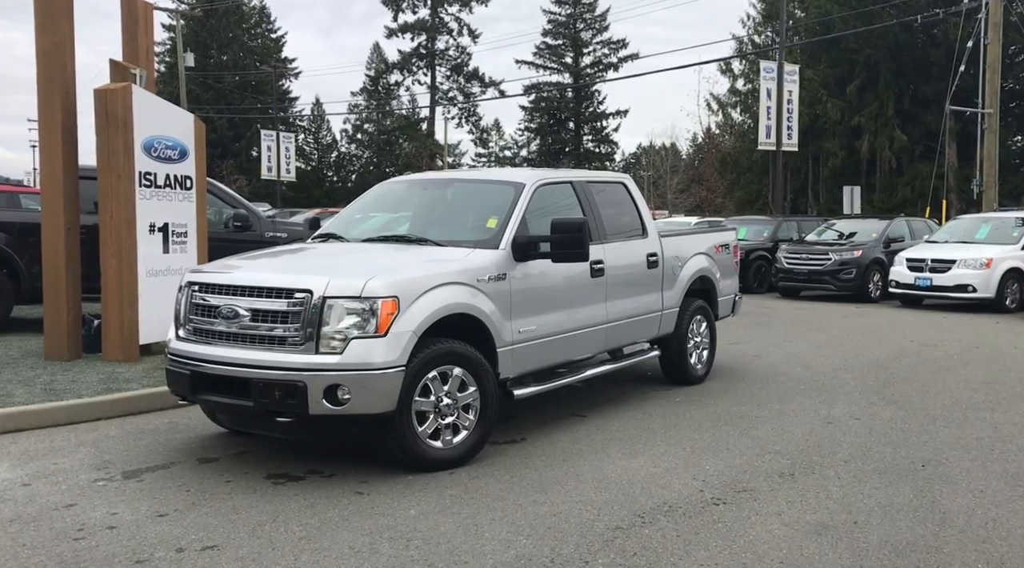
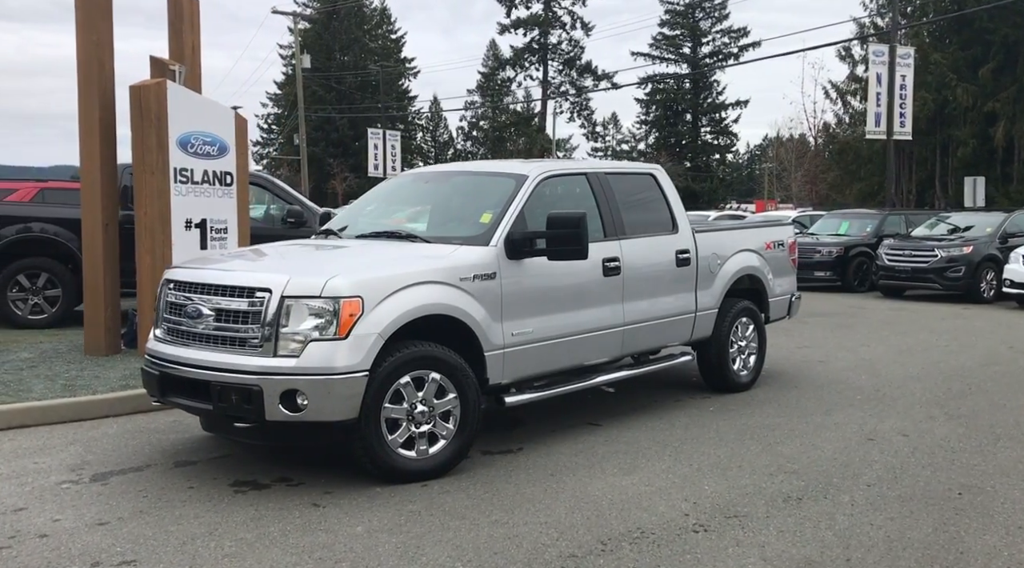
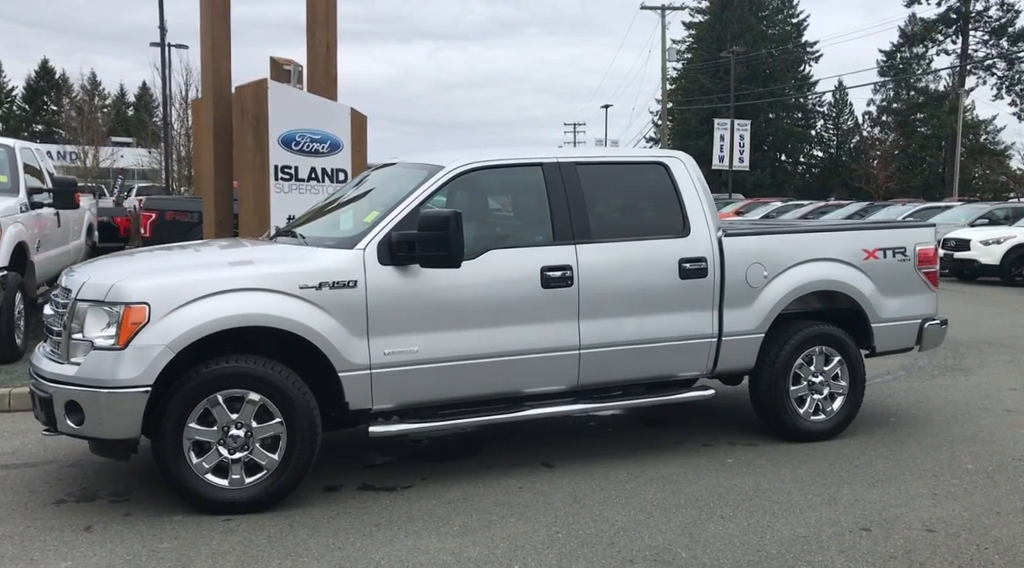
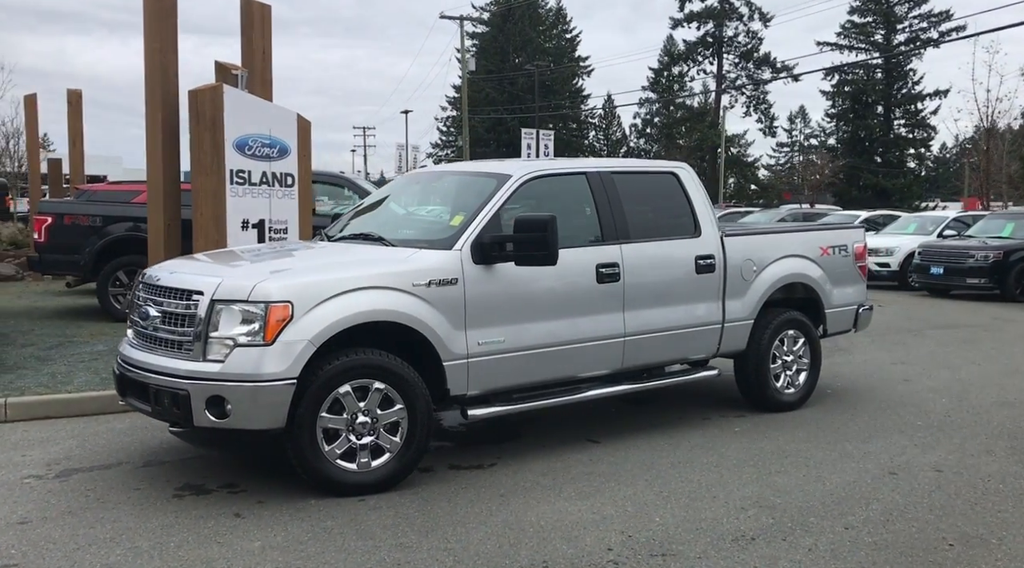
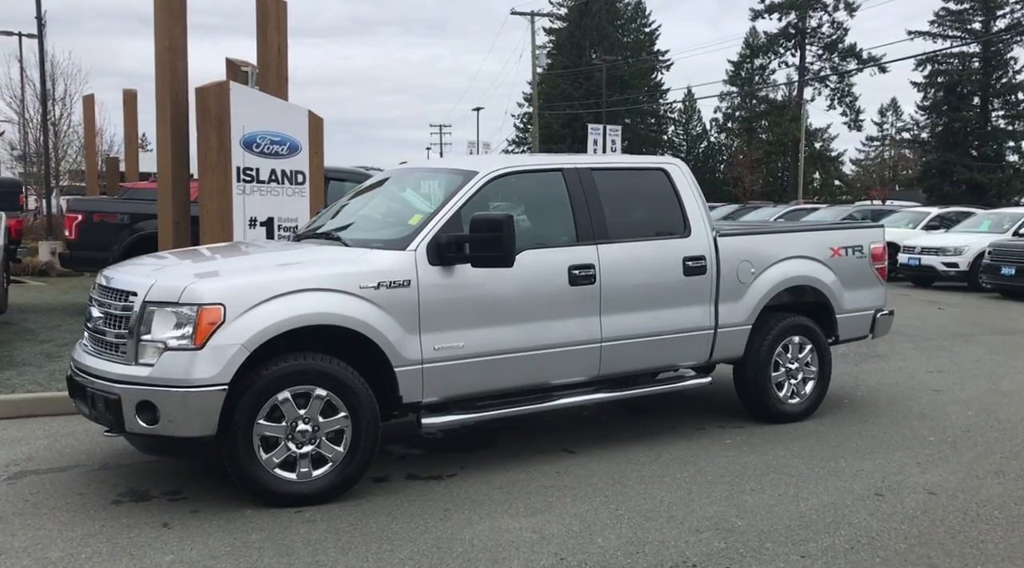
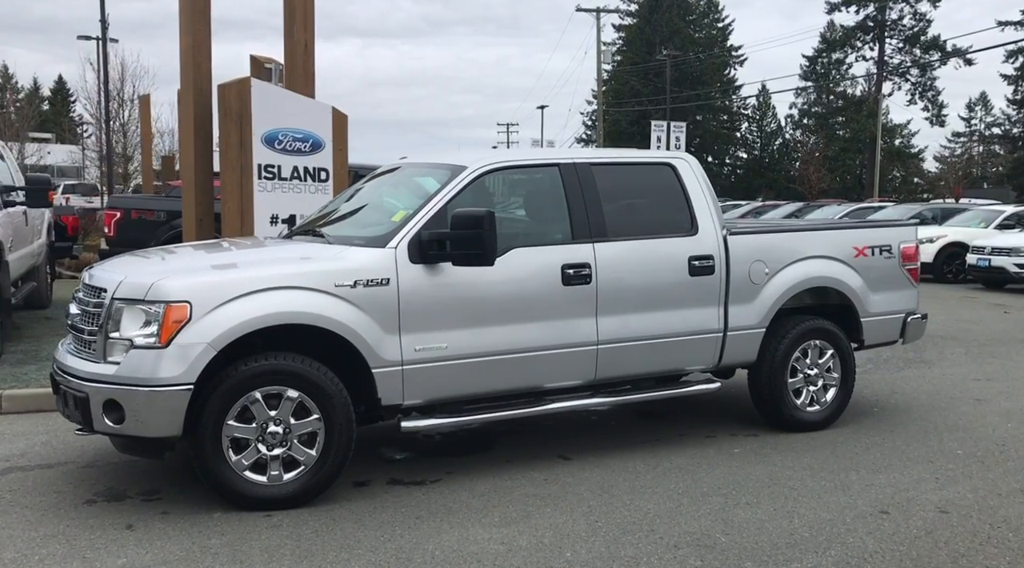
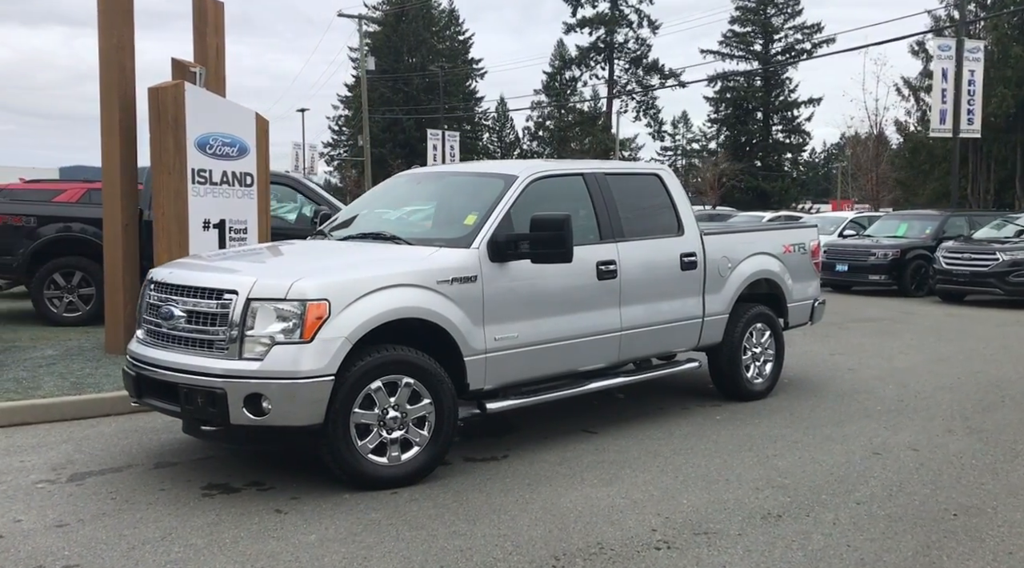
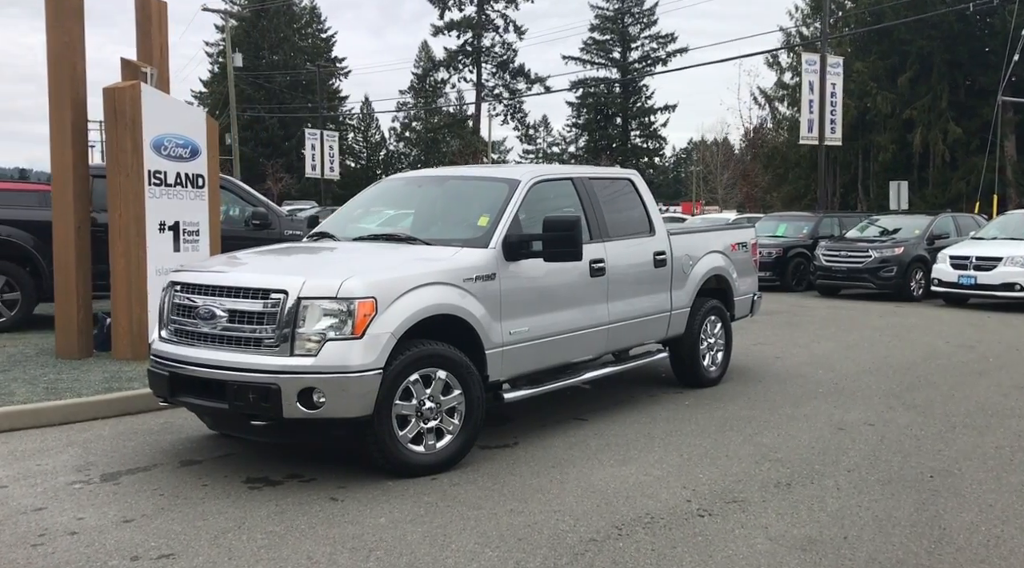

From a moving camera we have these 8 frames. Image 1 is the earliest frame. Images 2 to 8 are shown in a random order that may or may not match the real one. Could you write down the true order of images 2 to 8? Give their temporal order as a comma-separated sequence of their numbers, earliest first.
8, 2, 7, 4, 5, 6, 3
